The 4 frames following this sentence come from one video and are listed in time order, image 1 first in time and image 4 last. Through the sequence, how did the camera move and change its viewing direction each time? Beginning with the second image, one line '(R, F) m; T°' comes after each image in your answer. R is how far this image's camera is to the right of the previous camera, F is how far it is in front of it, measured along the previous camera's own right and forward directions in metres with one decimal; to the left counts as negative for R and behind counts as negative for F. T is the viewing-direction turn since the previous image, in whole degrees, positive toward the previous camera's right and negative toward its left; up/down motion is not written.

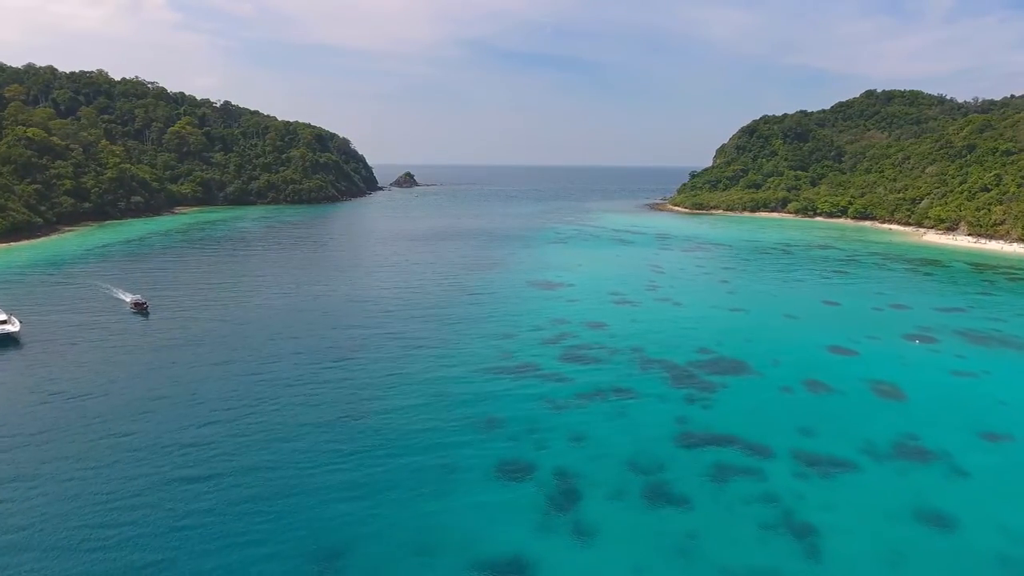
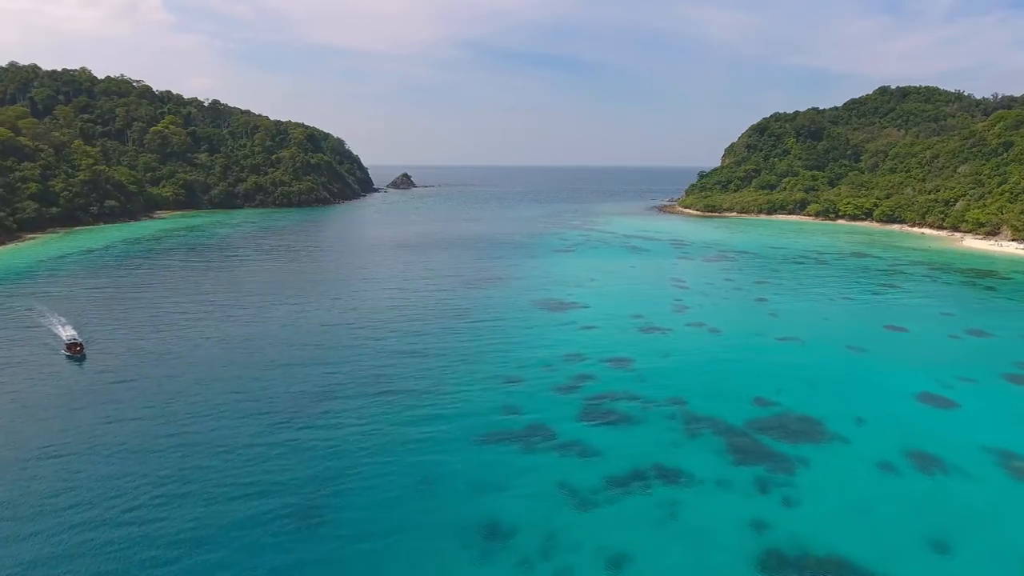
(-0.1, +5.2) m; 0°
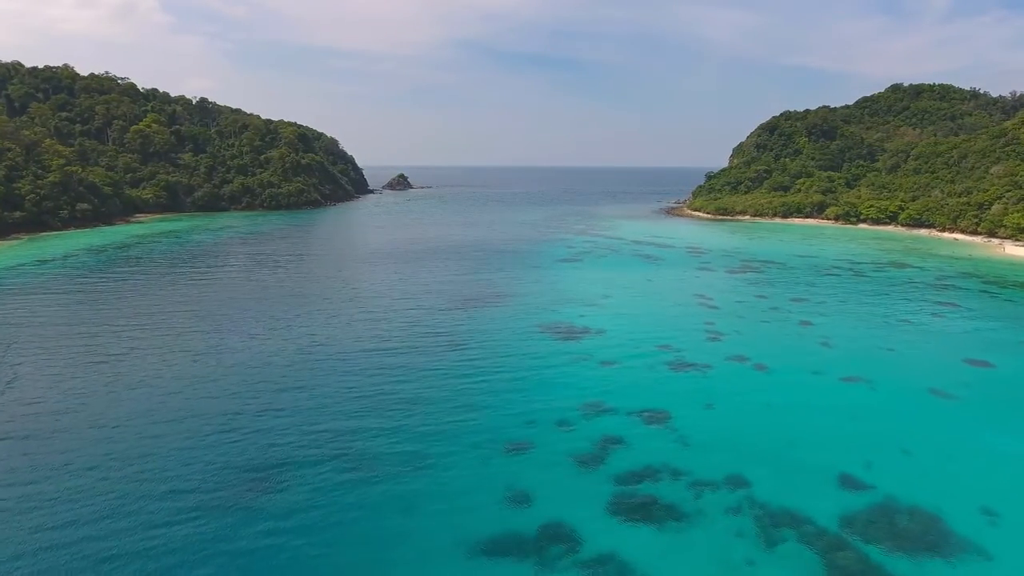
(-0.2, +4.7) m; 0°
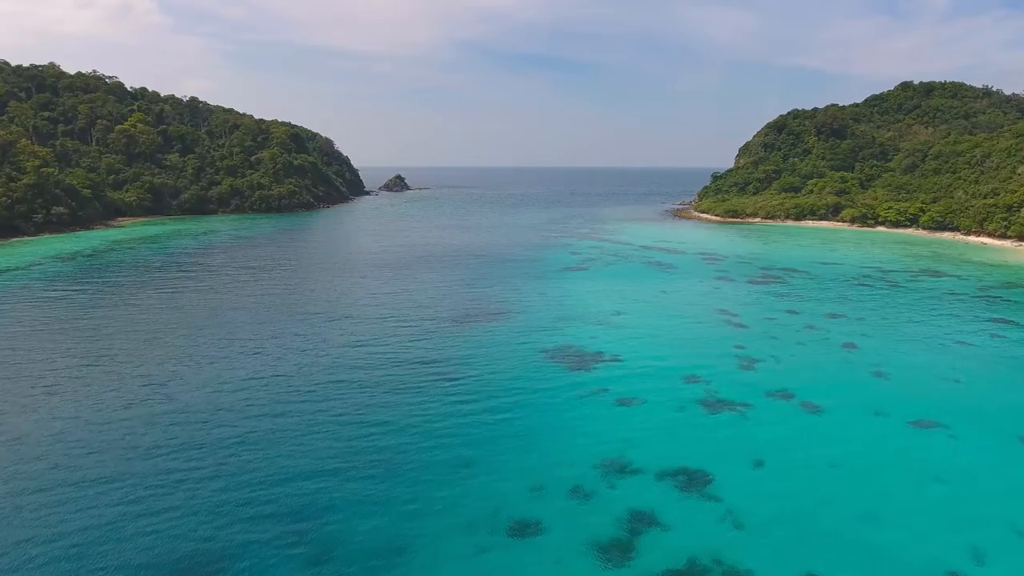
(0.0, +3.6) m; 0°
